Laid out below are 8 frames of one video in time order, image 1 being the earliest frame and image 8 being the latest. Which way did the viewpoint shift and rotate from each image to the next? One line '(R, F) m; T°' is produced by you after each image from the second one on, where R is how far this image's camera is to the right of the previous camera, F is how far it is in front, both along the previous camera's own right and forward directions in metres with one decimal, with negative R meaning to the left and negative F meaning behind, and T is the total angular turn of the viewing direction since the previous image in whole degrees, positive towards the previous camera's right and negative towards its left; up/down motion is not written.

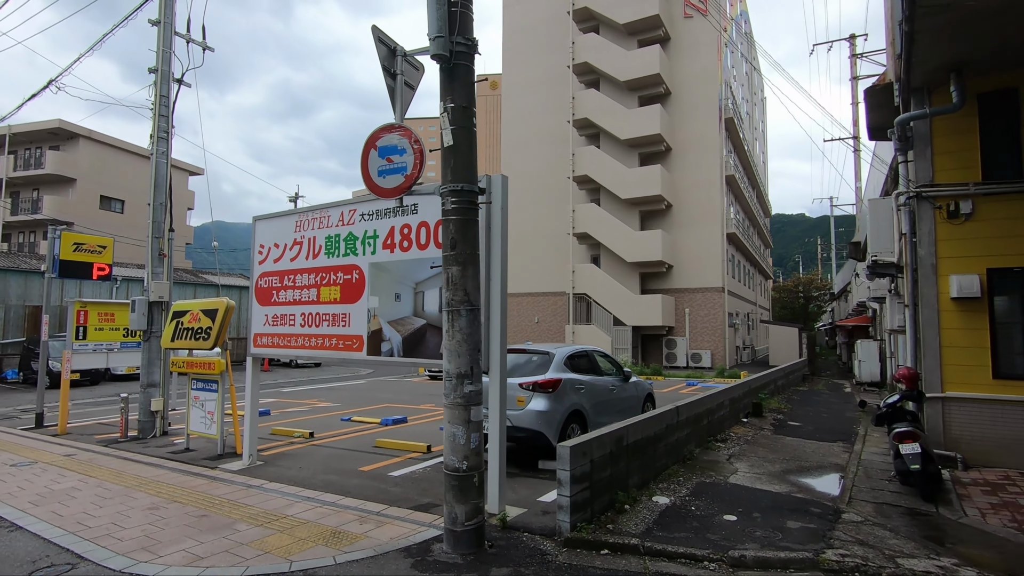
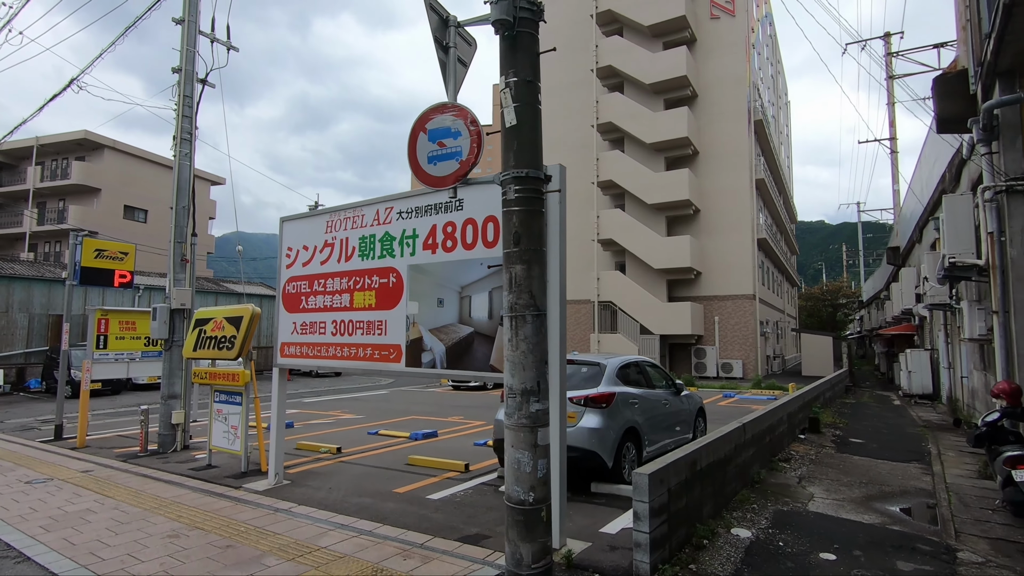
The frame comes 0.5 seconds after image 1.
(-0.3, +0.5) m; -2°
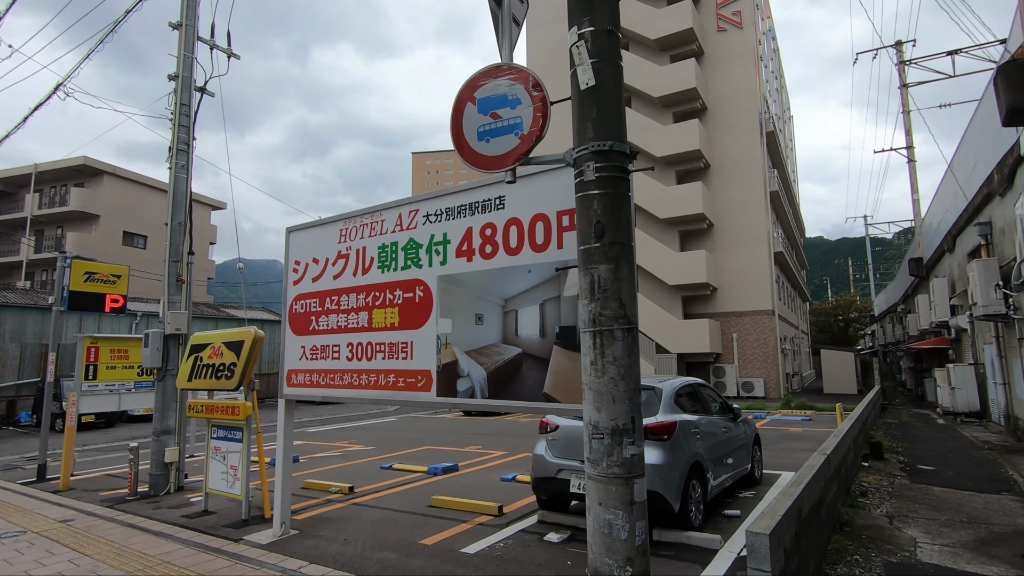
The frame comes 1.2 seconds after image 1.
(-0.3, +0.7) m; 0°
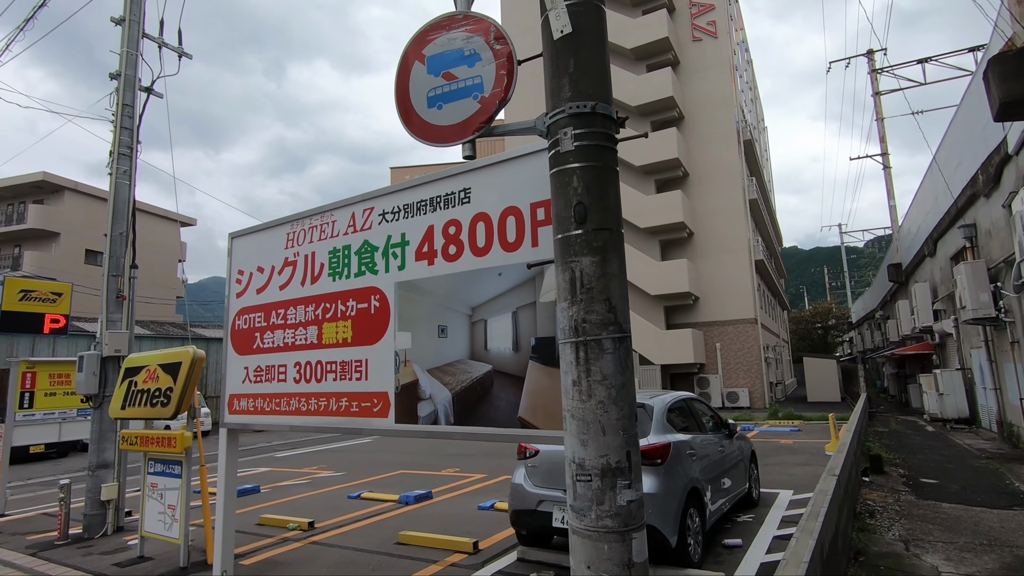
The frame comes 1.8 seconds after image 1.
(+0.1, +0.5) m; +2°
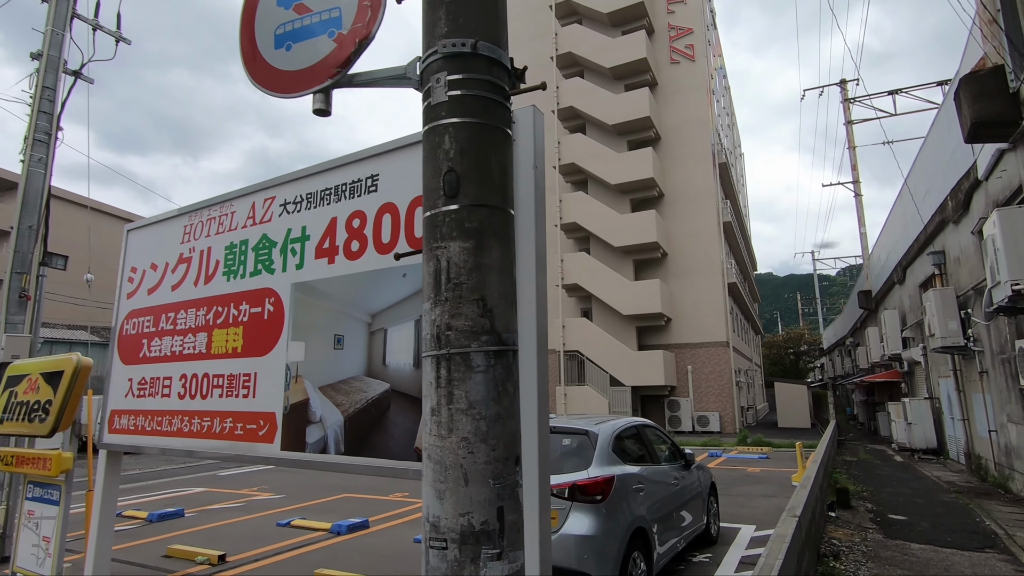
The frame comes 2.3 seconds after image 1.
(+0.3, +0.5) m; +2°
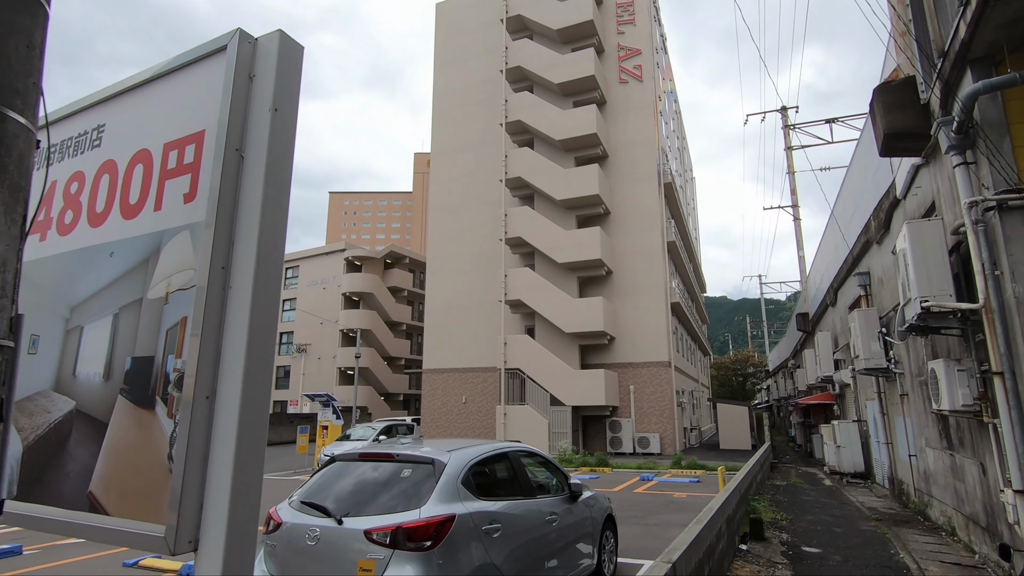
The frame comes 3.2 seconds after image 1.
(+0.7, +0.6) m; +4°
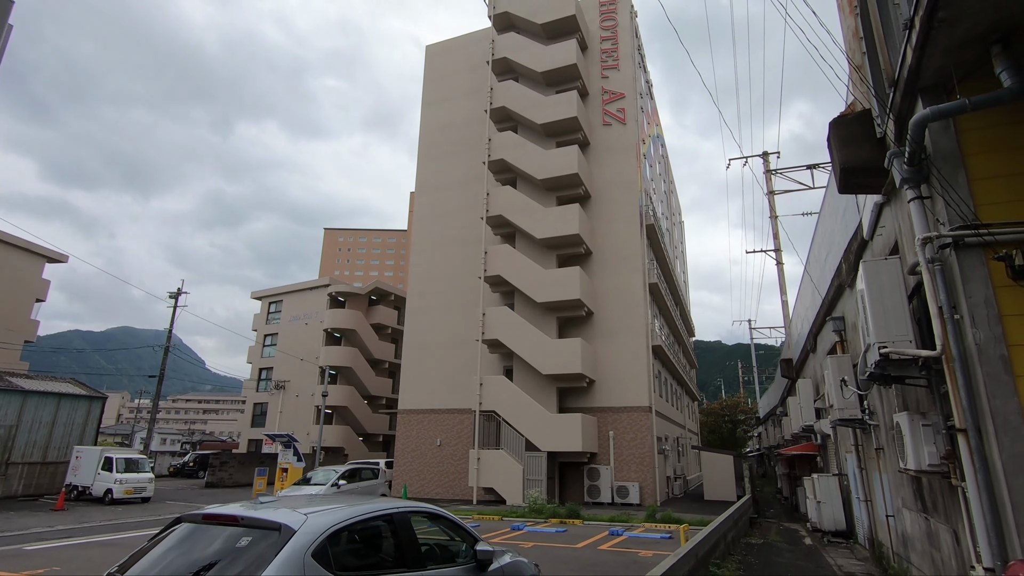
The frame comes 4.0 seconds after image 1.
(+0.6, +0.4) m; 0°
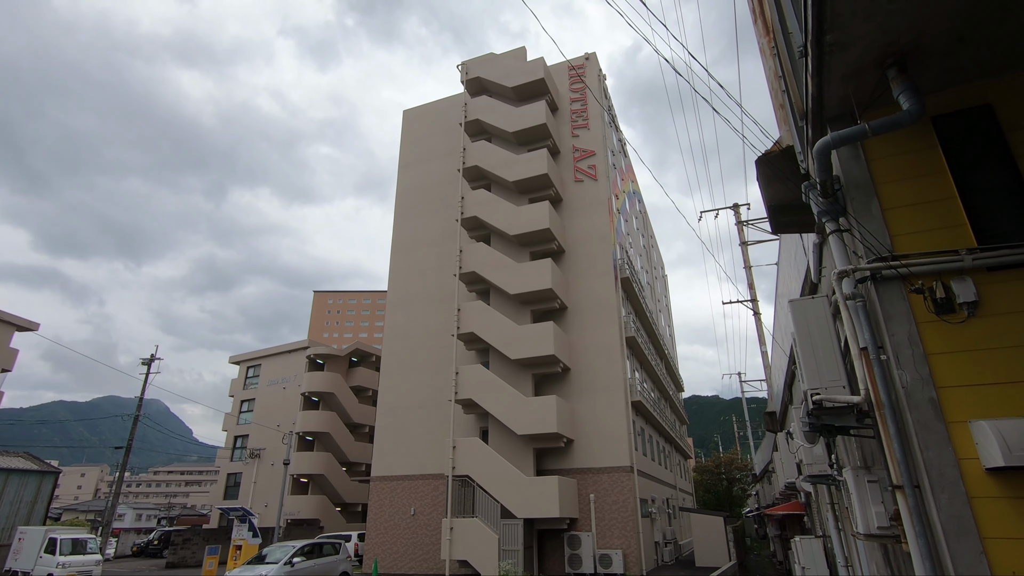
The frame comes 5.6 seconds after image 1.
(+0.7, +0.4) m; +1°
